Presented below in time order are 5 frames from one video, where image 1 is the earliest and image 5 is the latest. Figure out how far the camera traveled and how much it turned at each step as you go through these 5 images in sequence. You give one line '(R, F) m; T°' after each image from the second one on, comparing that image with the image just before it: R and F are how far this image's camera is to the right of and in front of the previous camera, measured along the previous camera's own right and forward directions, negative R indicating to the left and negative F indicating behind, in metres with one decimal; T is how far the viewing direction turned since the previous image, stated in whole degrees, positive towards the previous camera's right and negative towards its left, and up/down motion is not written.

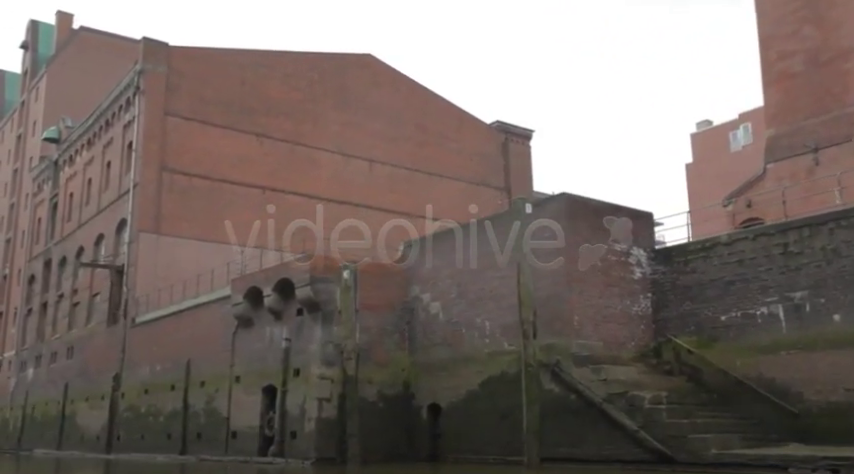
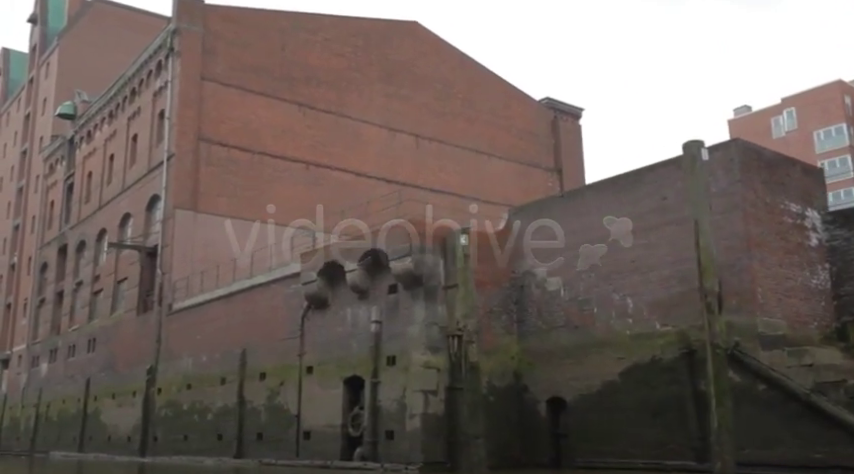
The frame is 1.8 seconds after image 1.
(-2.6, +3.3) m; +1°
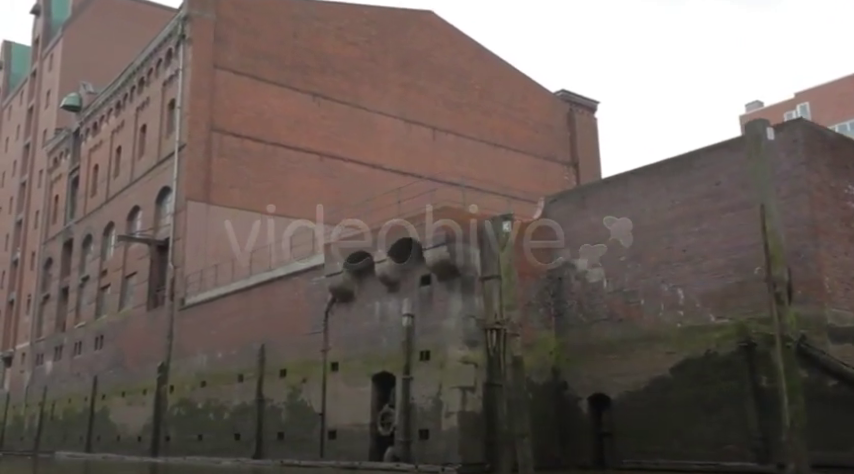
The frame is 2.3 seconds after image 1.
(-0.7, +0.9) m; 0°
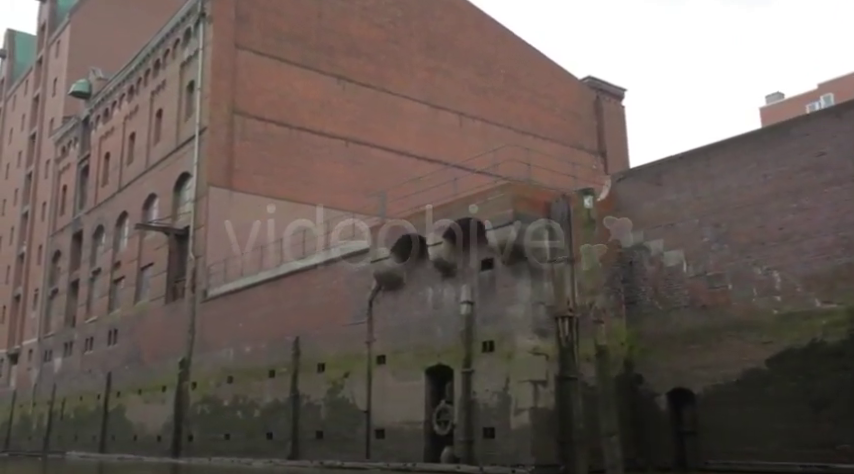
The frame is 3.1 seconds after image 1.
(-1.1, +1.5) m; 0°
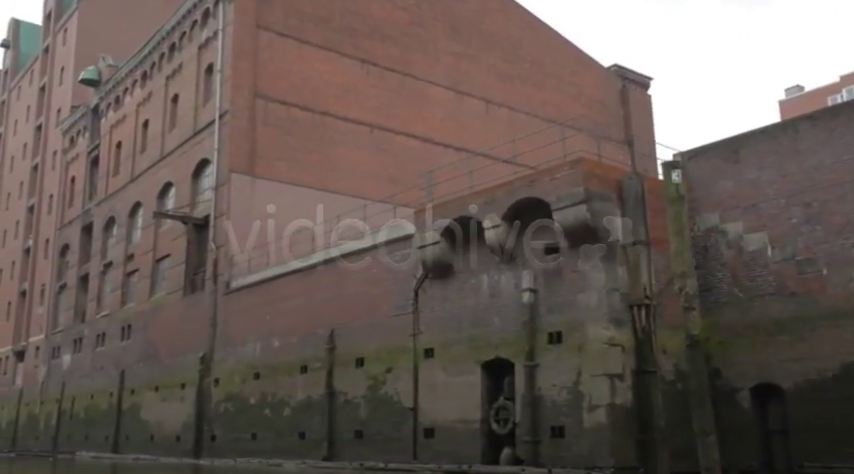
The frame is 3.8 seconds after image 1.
(-1.0, +1.3) m; 0°
